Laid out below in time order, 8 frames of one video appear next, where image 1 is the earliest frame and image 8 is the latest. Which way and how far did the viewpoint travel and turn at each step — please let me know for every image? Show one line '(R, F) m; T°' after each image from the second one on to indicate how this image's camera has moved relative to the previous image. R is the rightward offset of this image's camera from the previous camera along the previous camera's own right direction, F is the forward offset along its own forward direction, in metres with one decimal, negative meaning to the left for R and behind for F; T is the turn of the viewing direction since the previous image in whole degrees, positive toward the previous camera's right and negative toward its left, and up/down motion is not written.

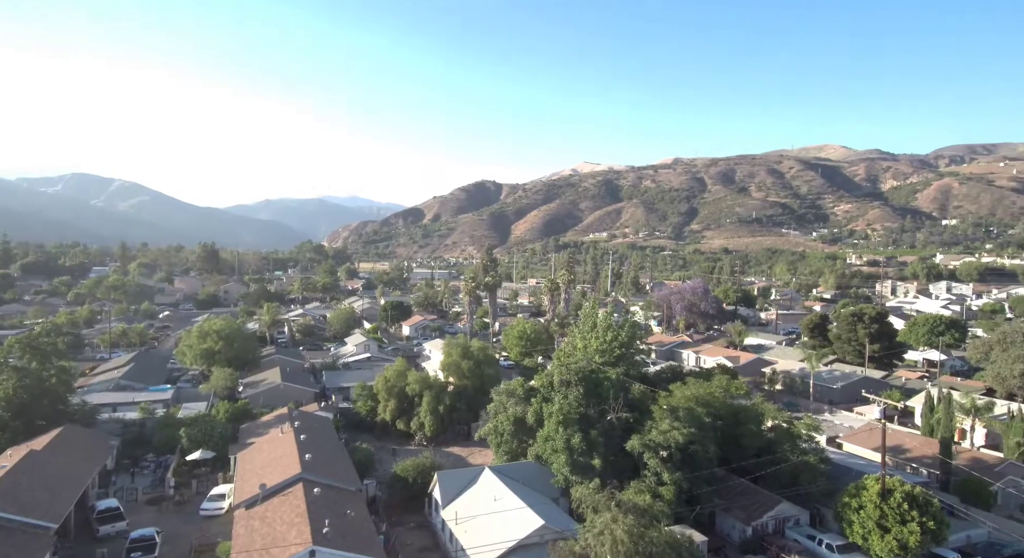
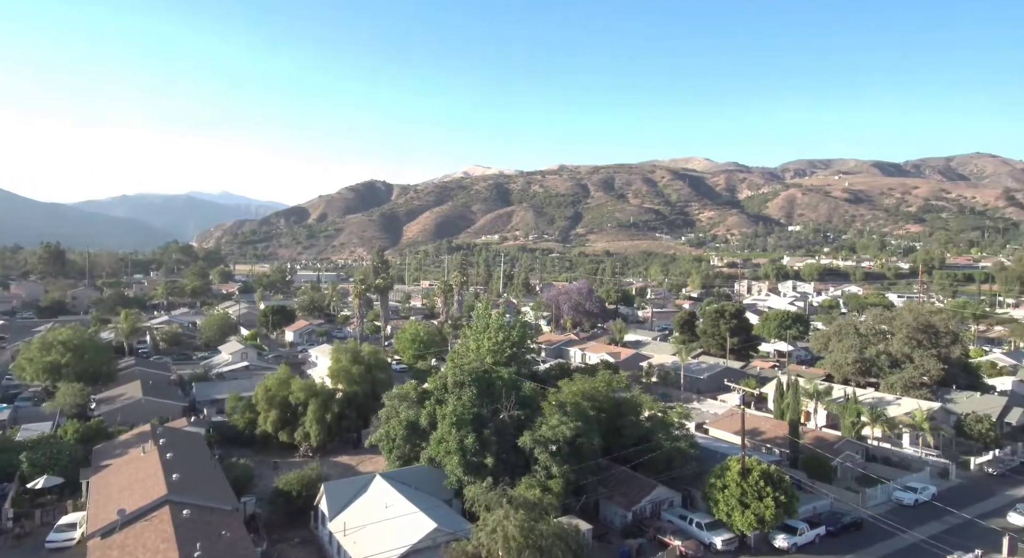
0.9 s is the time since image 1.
(+0.1, -1.1) m; +9°
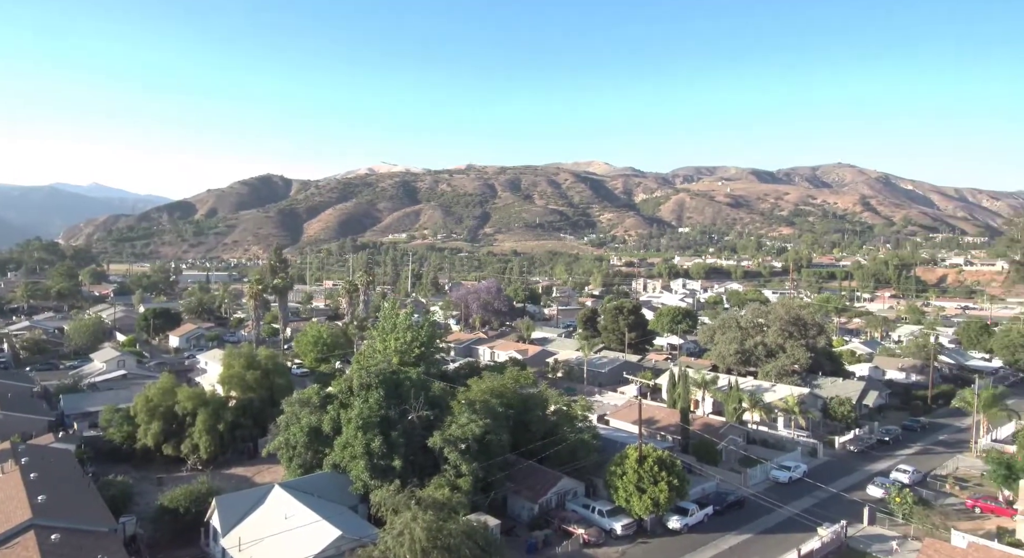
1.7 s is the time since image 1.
(+0.1, -1.1) m; +8°
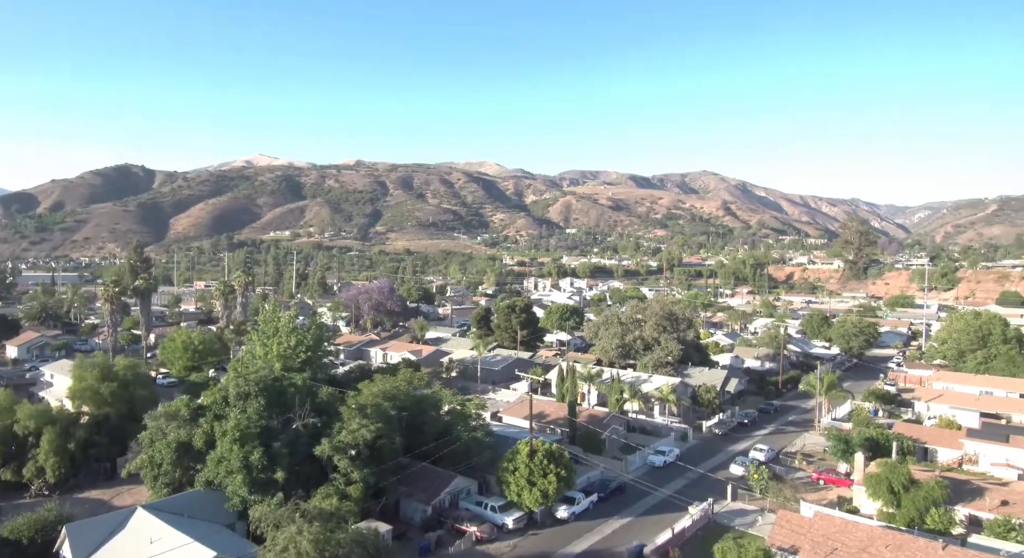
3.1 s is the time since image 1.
(+0.1, -1.0) m; +9°
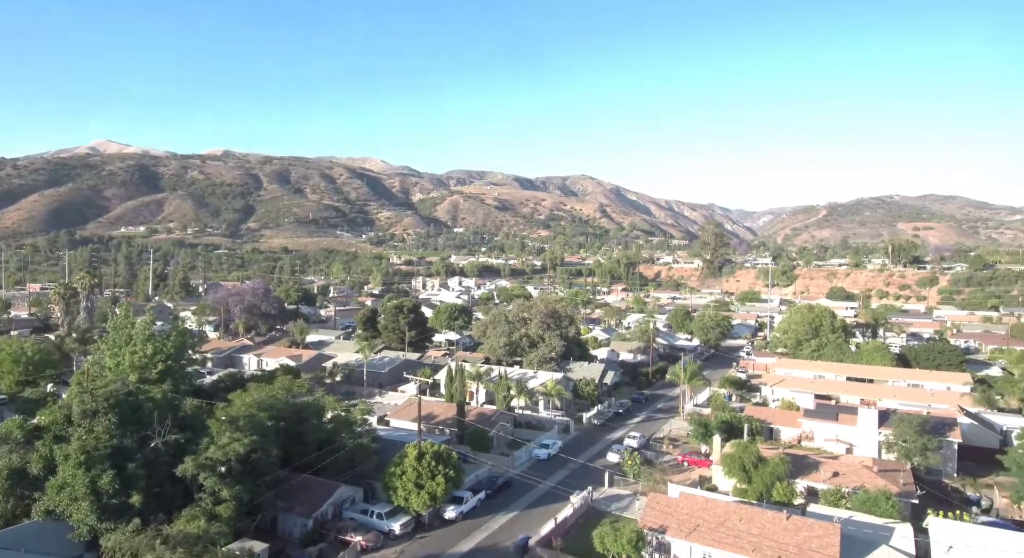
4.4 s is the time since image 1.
(+0.2, -0.6) m; +9°
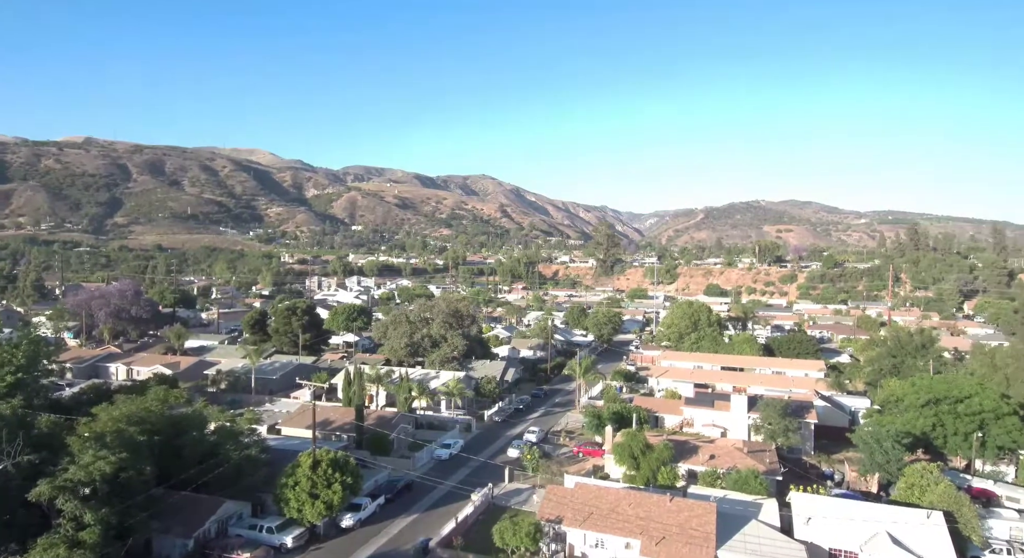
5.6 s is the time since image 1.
(+0.2, -0.6) m; +8°
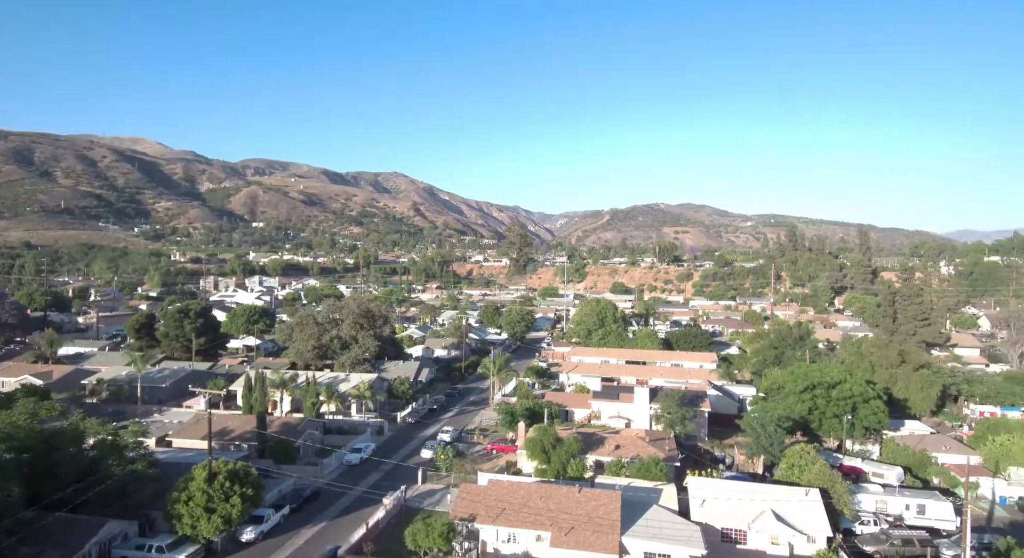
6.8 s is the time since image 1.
(+0.1, -0.5) m; +7°
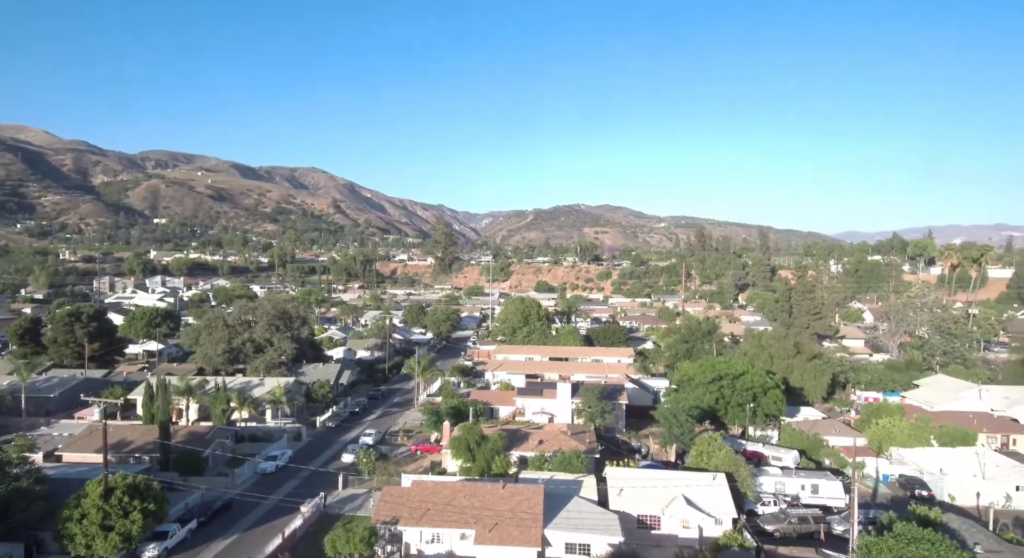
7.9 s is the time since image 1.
(0.0, -0.6) m; +6°
